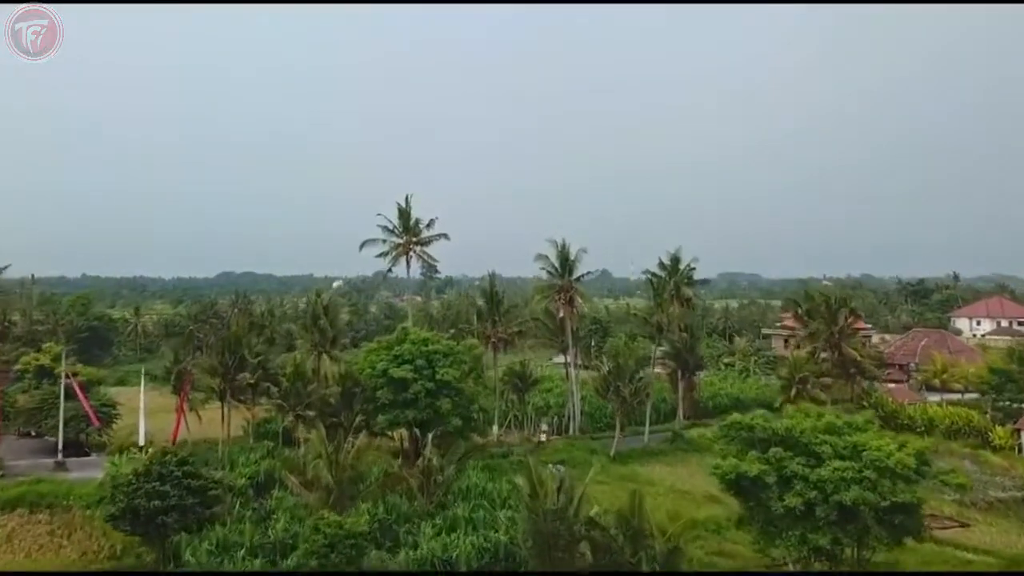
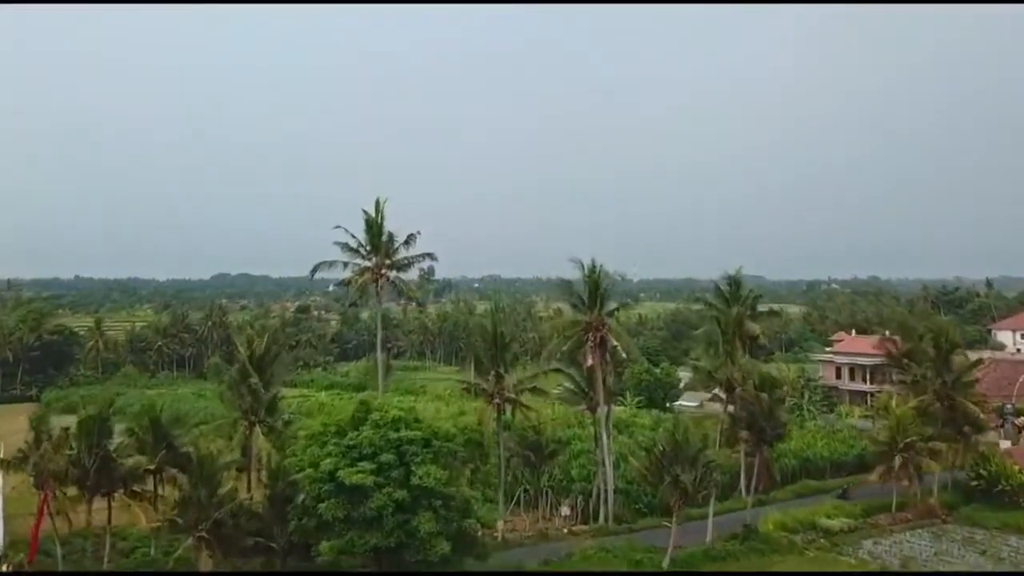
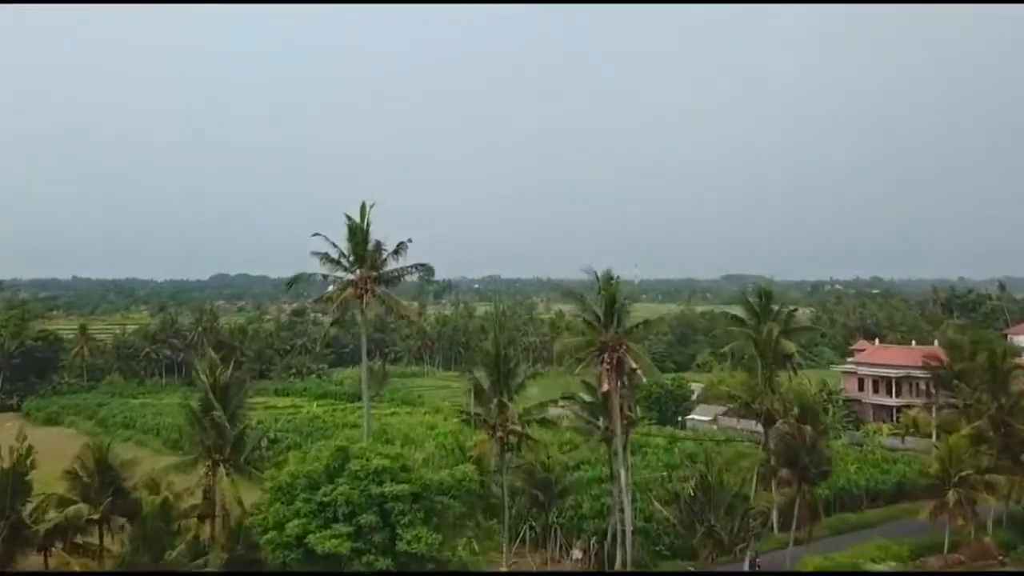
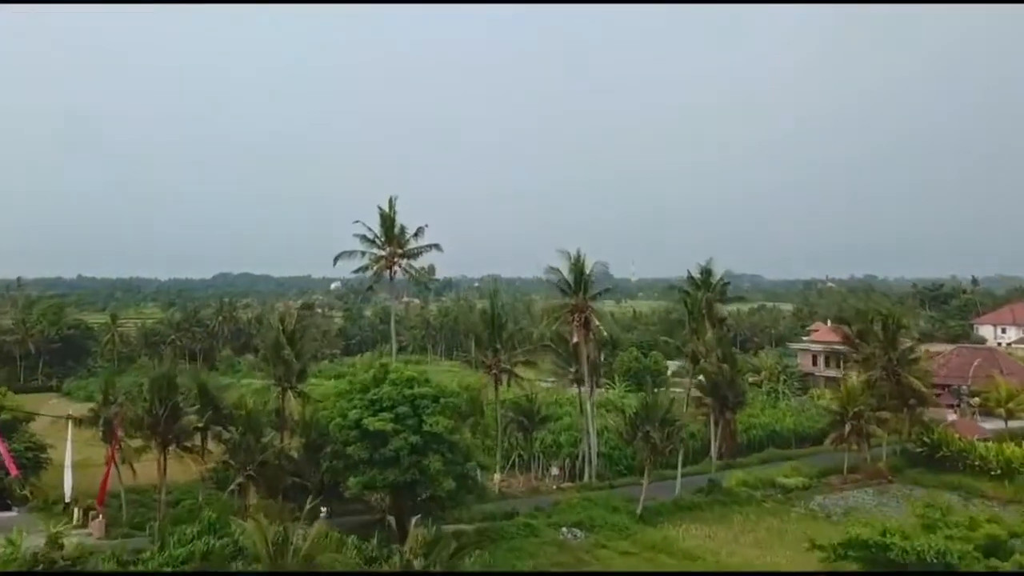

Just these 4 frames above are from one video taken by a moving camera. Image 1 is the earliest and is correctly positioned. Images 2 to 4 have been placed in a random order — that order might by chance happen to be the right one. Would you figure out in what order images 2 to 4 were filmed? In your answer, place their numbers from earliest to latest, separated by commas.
4, 2, 3
